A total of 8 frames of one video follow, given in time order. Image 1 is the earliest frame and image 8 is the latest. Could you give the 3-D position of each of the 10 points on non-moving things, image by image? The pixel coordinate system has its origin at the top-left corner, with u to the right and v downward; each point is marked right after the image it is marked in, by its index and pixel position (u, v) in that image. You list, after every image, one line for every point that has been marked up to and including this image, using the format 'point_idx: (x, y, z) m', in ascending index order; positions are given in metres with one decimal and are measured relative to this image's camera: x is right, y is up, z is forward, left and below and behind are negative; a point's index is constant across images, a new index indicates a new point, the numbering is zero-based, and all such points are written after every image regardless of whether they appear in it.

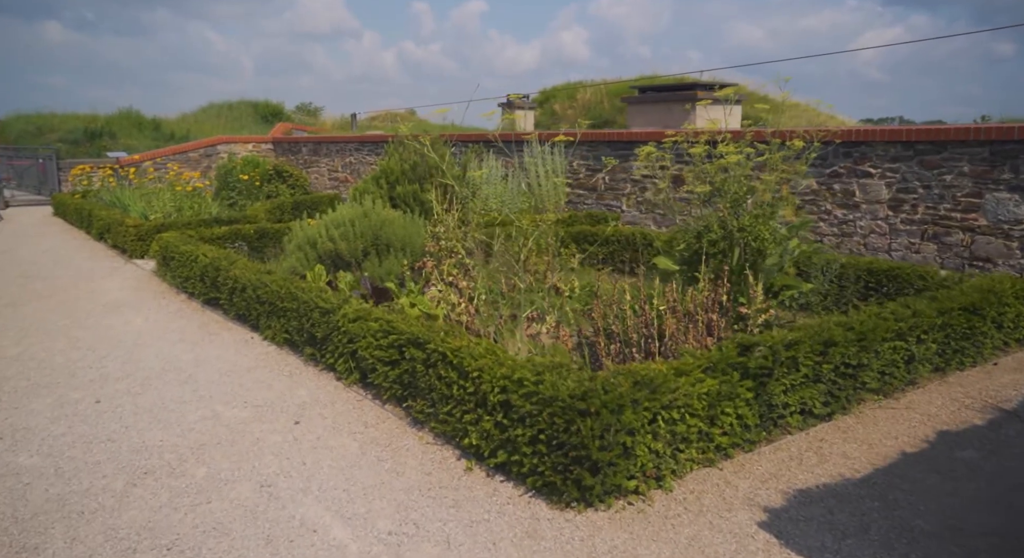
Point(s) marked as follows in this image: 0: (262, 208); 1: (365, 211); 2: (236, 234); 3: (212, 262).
0: (-4.2, +1.2, +11.4) m
1: (-1.6, +0.8, +7.4) m
2: (-3.6, +0.6, +8.6) m
3: (-3.0, +0.2, +6.6) m
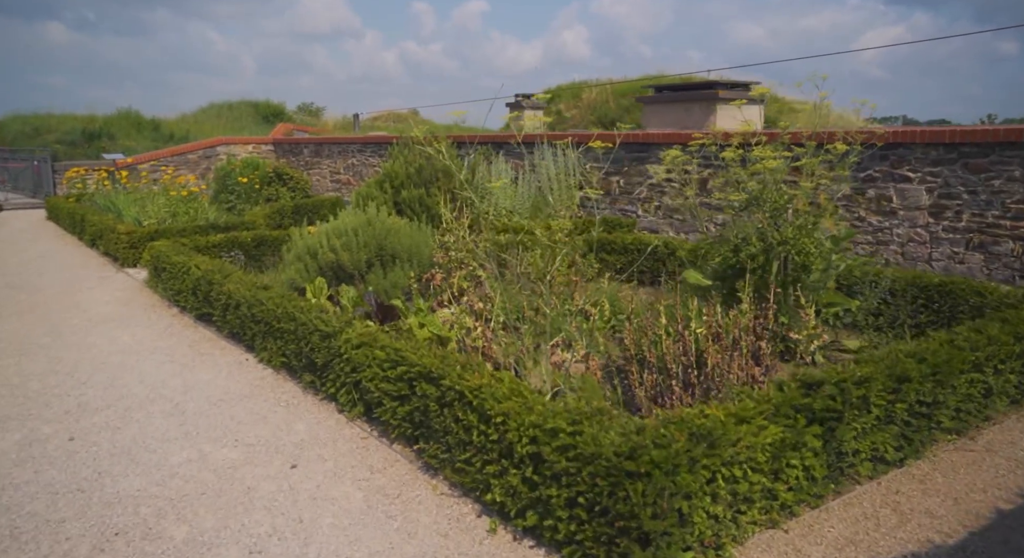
0: (-4.1, +1.1, +10.9) m
1: (-1.5, +0.6, +6.9) m
2: (-3.4, +0.5, +8.1) m
3: (-2.8, 0.0, +6.2) m
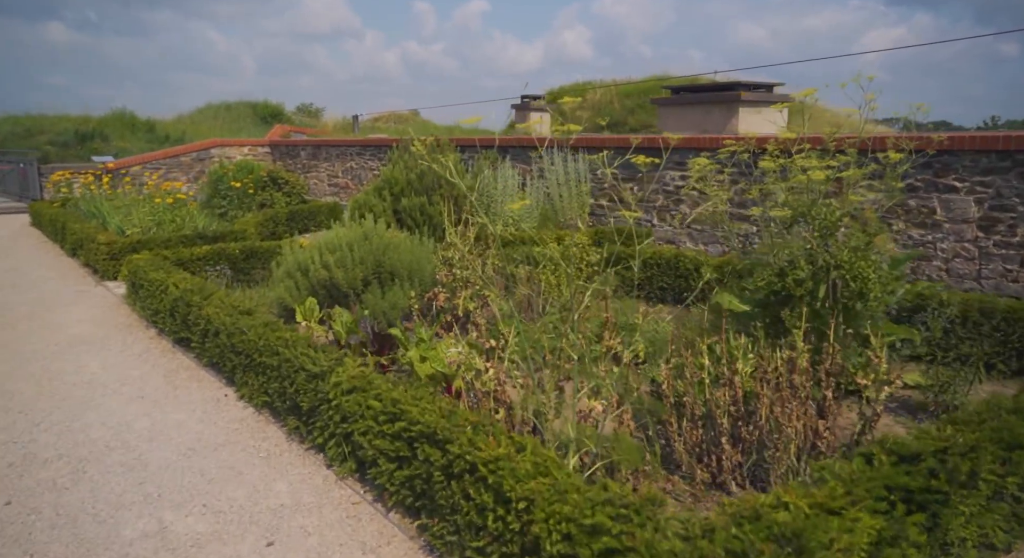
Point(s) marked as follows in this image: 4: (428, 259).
0: (-4.0, +0.9, +10.3) m
1: (-1.4, +0.4, +6.3) m
2: (-3.3, +0.3, +7.5) m
3: (-2.8, -0.1, +5.6) m
4: (-0.8, +0.2, +6.2) m
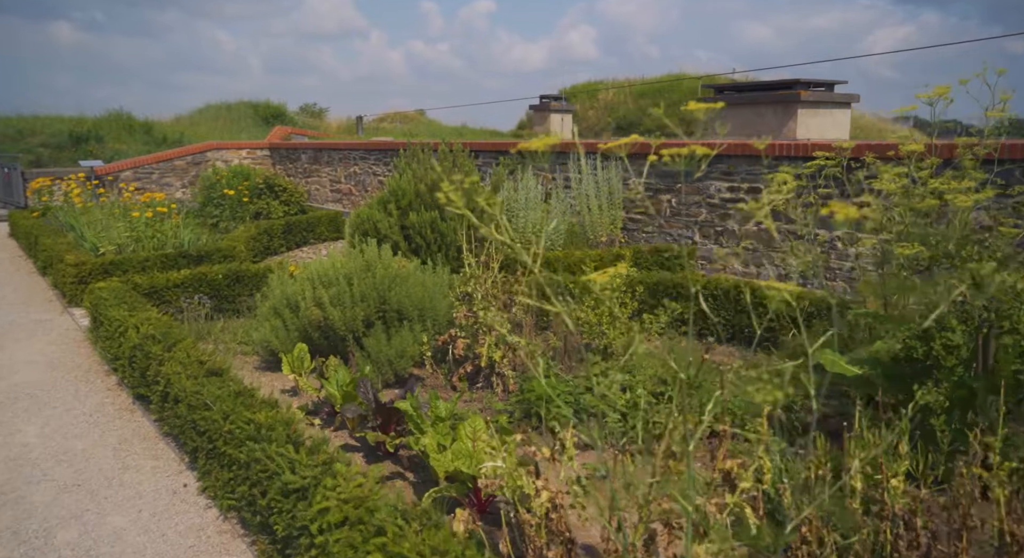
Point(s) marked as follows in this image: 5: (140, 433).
0: (-3.7, +0.6, +9.3) m
1: (-1.1, +0.2, +5.2) m
2: (-3.1, 0.0, +6.5) m
3: (-2.5, -0.4, +4.5) m
4: (-0.5, -0.1, +5.1) m
5: (-2.4, -1.0, +4.3) m
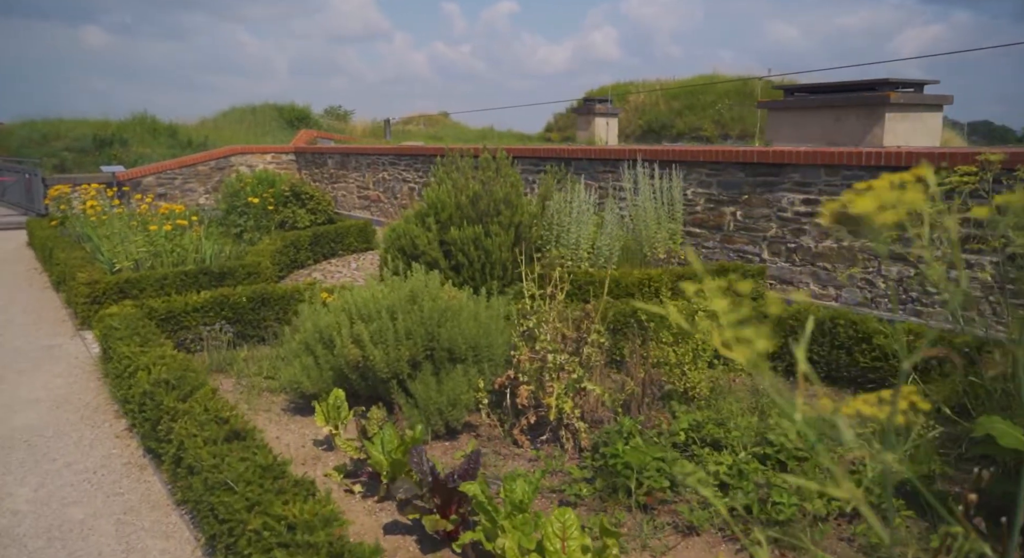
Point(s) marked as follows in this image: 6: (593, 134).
0: (-3.1, +0.4, +8.7) m
1: (-0.7, -0.1, +4.5) m
2: (-2.6, -0.2, +5.8) m
3: (-2.1, -0.6, +3.9) m
4: (-0.1, -0.3, +4.4) m
5: (-2.0, -1.2, +3.6) m
6: (+1.2, +2.2, +10.2) m
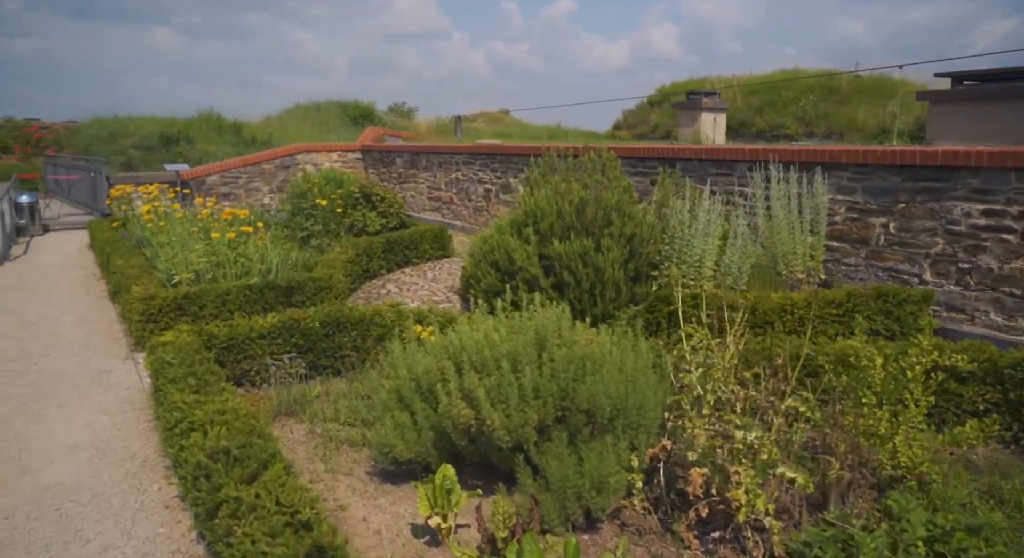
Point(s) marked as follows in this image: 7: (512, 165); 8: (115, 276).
0: (-2.0, +0.3, +7.8) m
1: (+0.1, -0.2, +3.5) m
2: (-1.7, -0.4, +5.0) m
3: (-1.3, -0.8, +3.0) m
4: (+0.7, -0.5, +3.3) m
5: (-1.2, -1.3, +2.7) m
6: (+2.5, +2.0, +9.0) m
7: (0.0, +1.9, +10.9) m
8: (-4.3, 0.0, +7.2) m
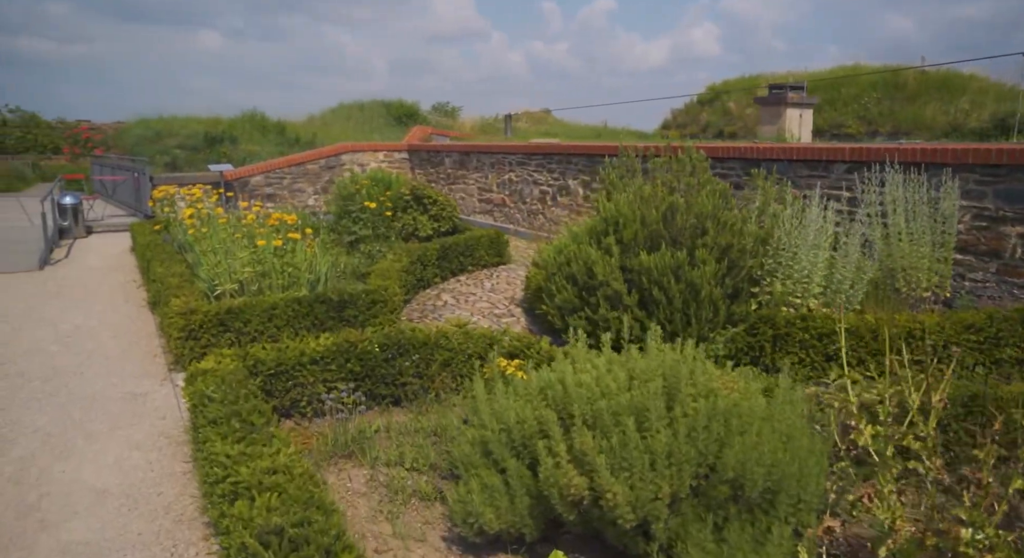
0: (-1.3, +0.2, +7.2) m
1: (+0.6, -0.4, +2.8) m
2: (-1.1, -0.5, +4.3) m
3: (-0.9, -0.9, +2.3) m
4: (+1.2, -0.6, +2.6) m
5: (-0.8, -1.5, +2.0) m
6: (+3.3, +1.9, +8.2) m
7: (+0.9, +1.7, +10.2) m
8: (-3.6, -0.1, +6.8) m
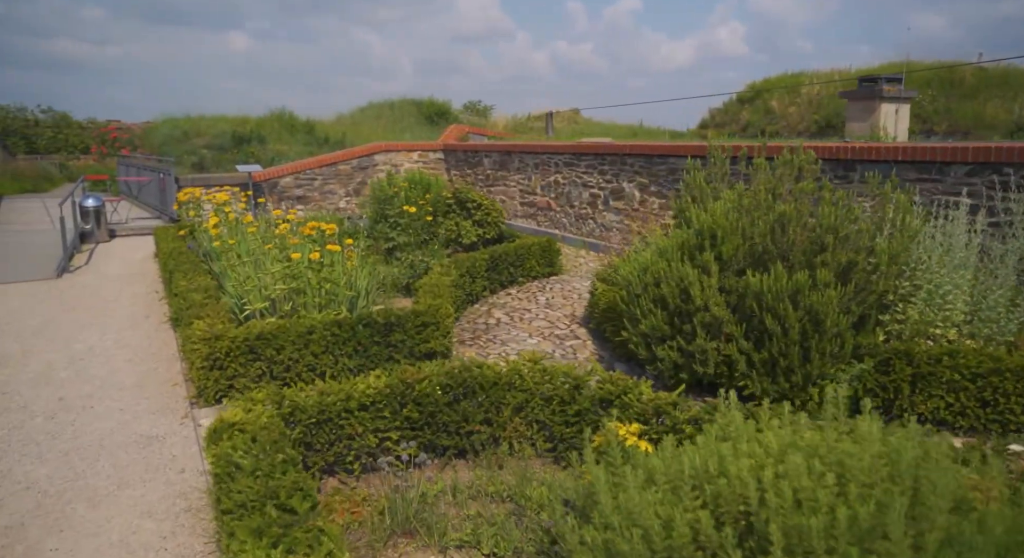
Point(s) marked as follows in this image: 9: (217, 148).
0: (-0.7, 0.0, +6.4) m
1: (+1.0, -0.5, +2.0) m
2: (-0.6, -0.6, +3.6) m
3: (-0.5, -1.0, +1.5) m
4: (+1.6, -0.8, +1.7) m
5: (-0.4, -1.6, +1.3) m
6: (+3.9, +1.7, +7.3) m
7: (+1.6, +1.6, +9.3) m
8: (-3.0, -0.2, +6.1) m
9: (-8.9, +3.9, +20.2) m
